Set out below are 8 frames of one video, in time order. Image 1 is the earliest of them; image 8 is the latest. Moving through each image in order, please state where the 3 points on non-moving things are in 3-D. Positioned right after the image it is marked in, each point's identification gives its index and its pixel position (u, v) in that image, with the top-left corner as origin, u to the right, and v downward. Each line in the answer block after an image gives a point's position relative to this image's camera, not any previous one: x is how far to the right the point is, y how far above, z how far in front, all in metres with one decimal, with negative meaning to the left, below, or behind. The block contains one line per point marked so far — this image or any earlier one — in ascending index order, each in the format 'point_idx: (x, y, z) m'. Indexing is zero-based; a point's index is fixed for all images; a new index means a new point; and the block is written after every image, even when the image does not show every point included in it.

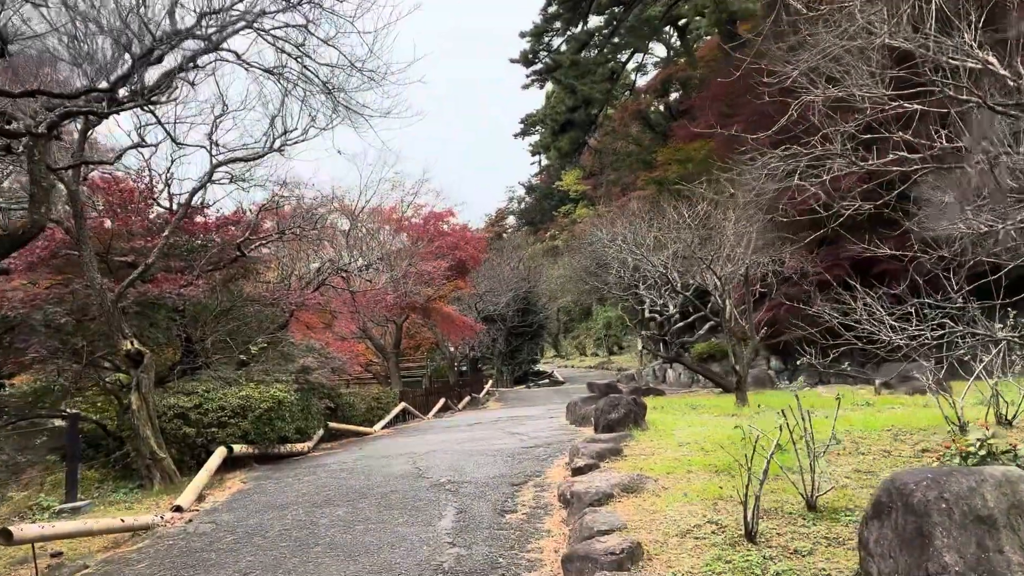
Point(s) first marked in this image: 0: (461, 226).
0: (-1.2, +1.4, +17.9) m
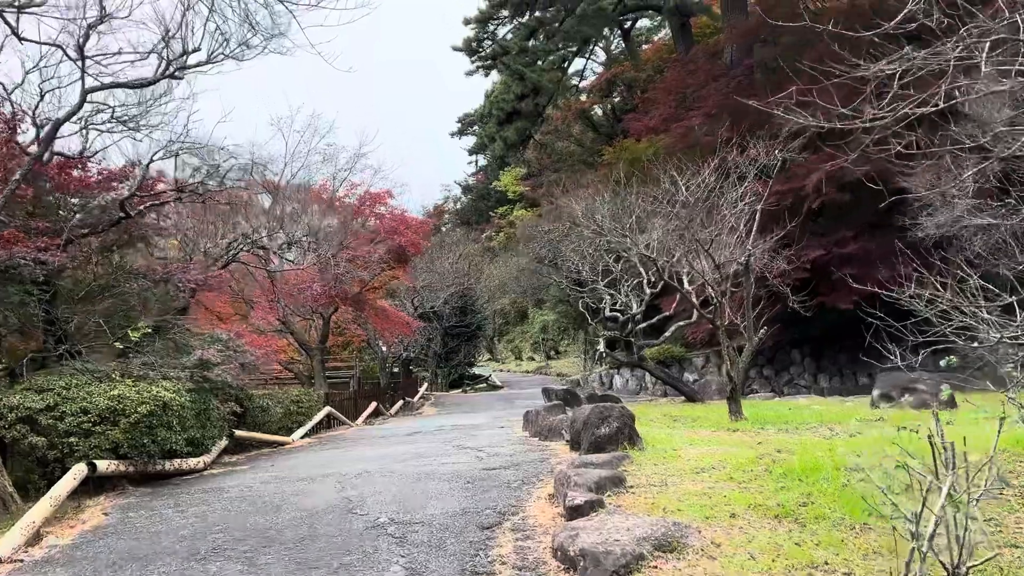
0: (-2.3, +1.6, +15.9) m
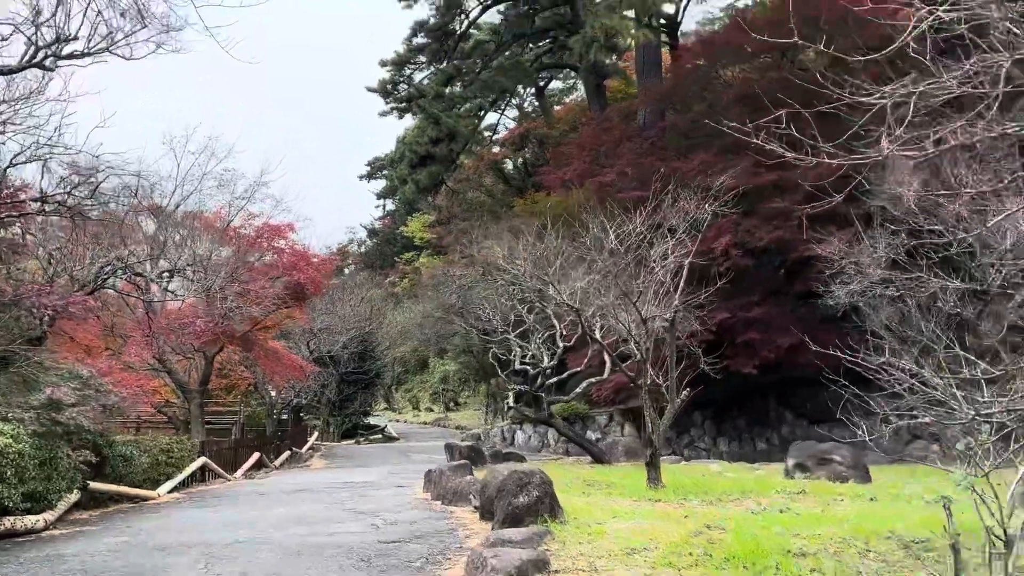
0: (-4.1, +0.8, +14.9) m
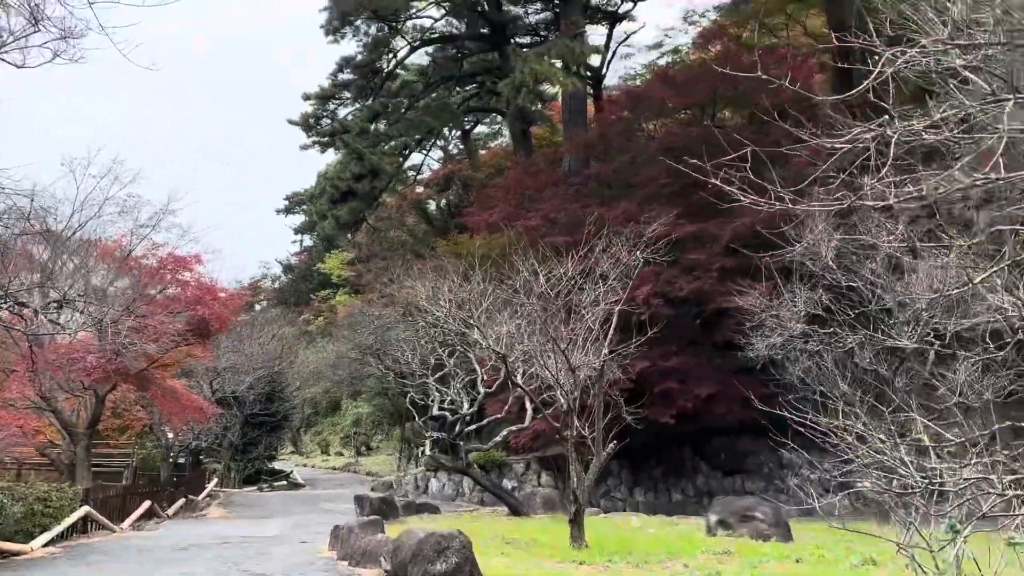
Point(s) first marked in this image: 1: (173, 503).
0: (-5.5, +0.1, +14.0) m
1: (-6.5, -4.1, +14.8) m
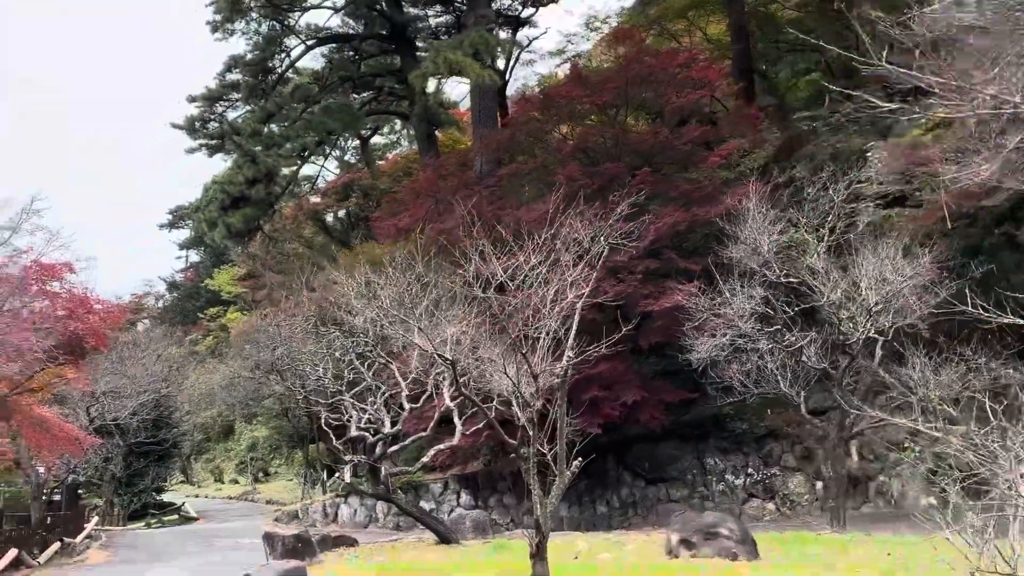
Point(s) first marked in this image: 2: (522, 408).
0: (-6.8, -0.1, +12.1) m
1: (-7.7, -4.3, +12.7) m
2: (+0.1, -1.0, +6.5) m
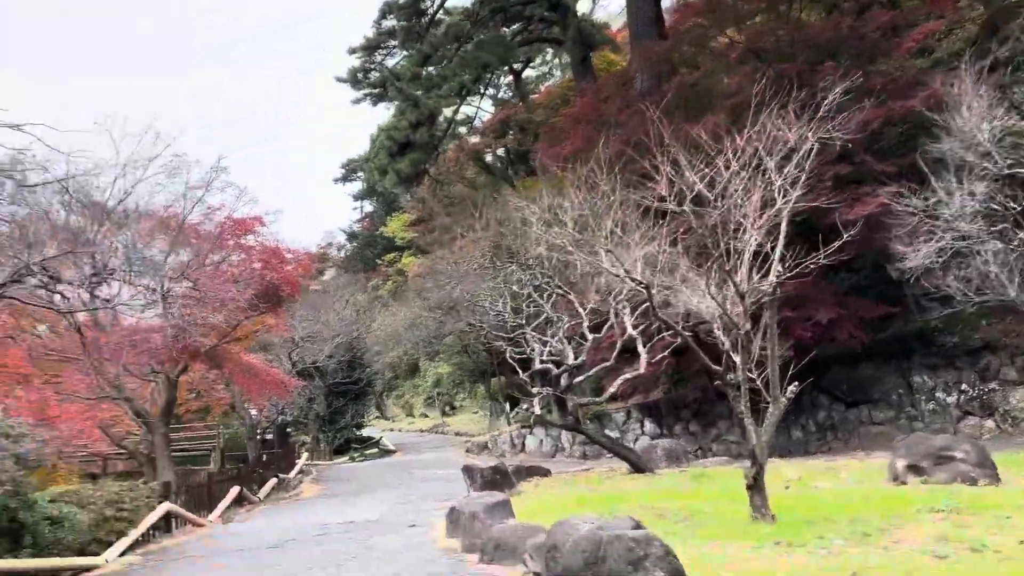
0: (-4.0, +0.7, +12.8) m
1: (-4.4, -3.5, +13.9) m
2: (+1.6, -0.3, +5.9) m
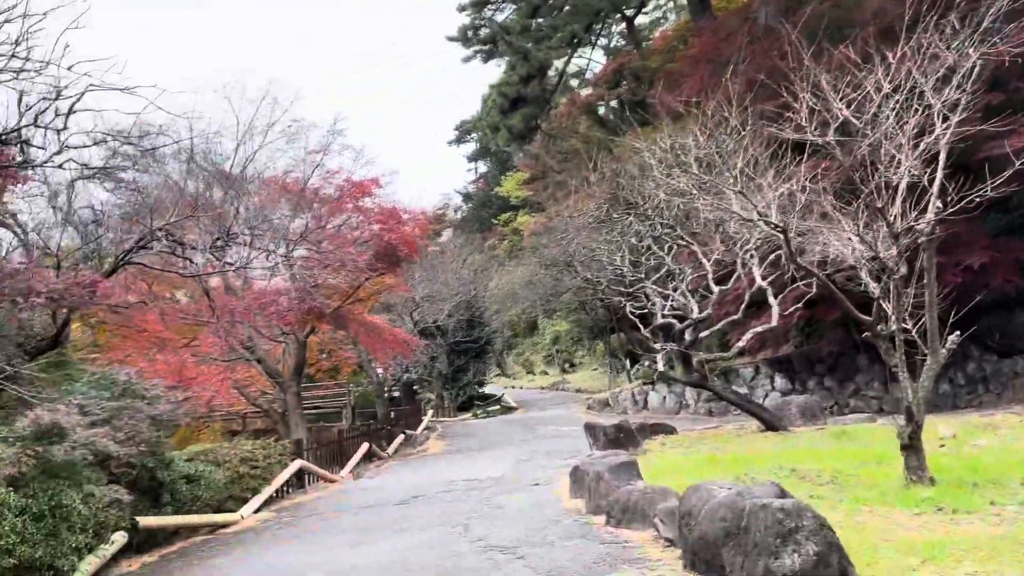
0: (-2.1, +1.4, +12.9) m
1: (-2.2, -2.8, +14.3) m
2: (+2.5, +0.1, +5.3) m
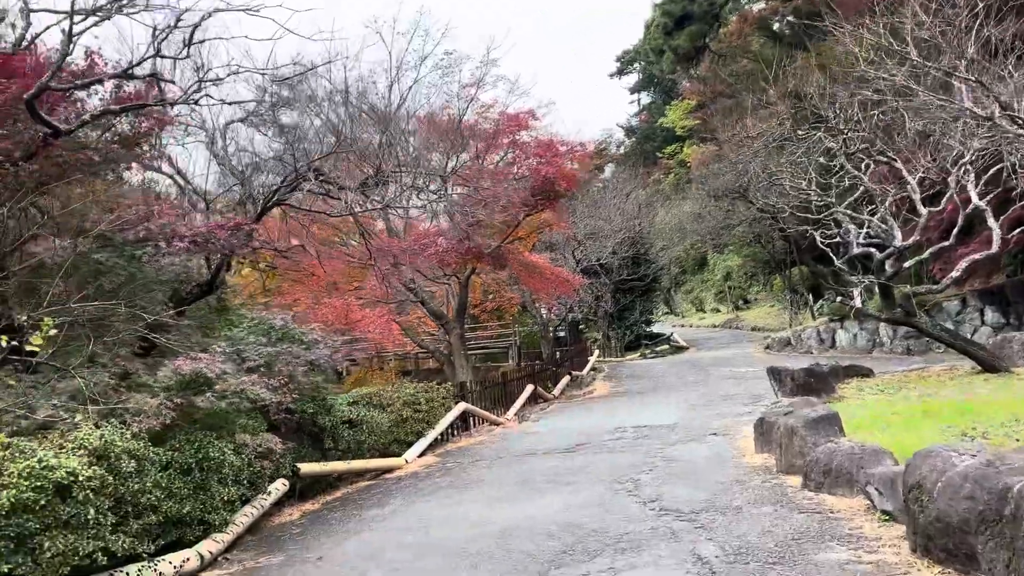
0: (+0.5, +2.4, +12.3) m
1: (+0.8, -1.7, +14.0) m
2: (+3.4, +0.6, +4.0) m
